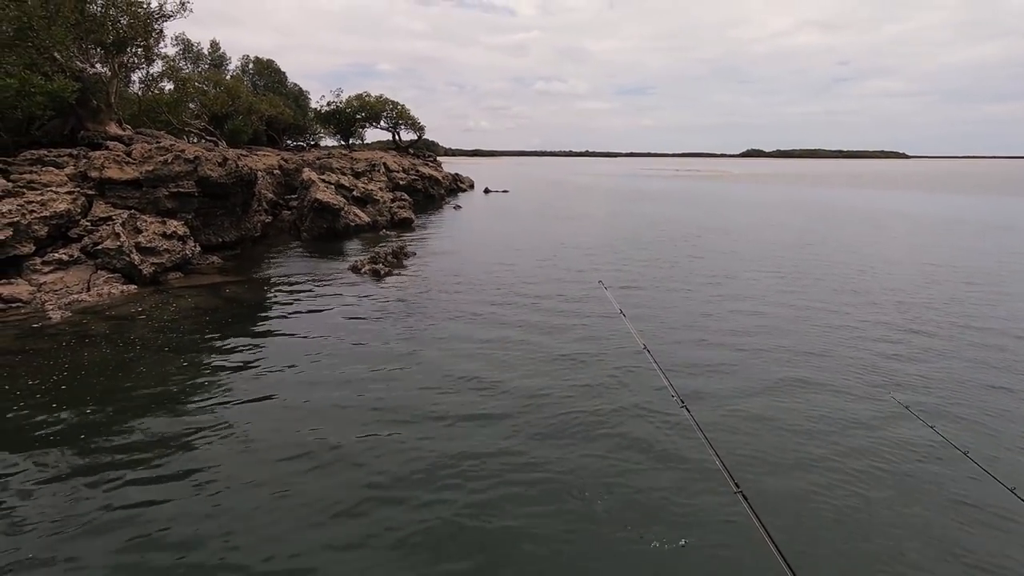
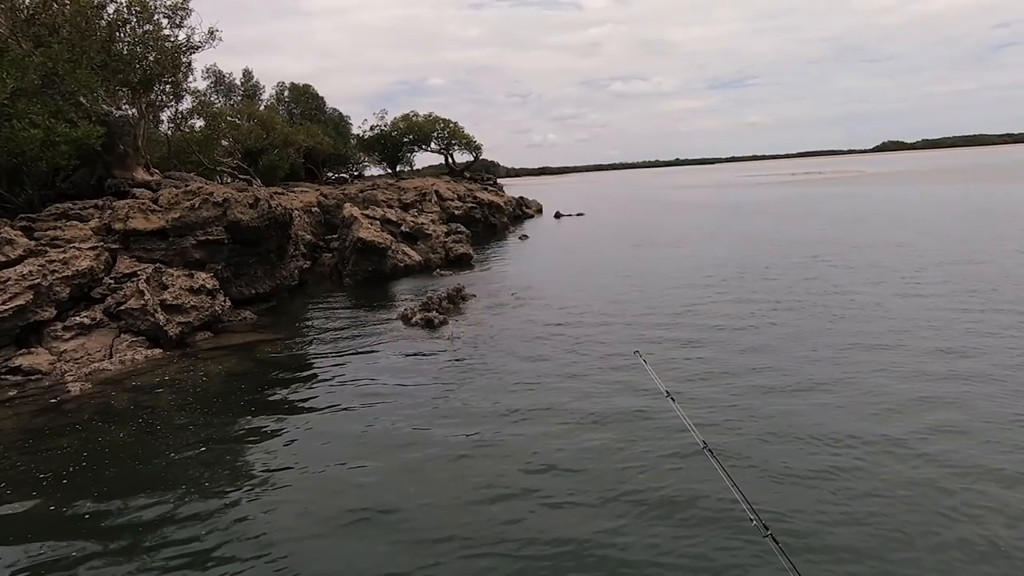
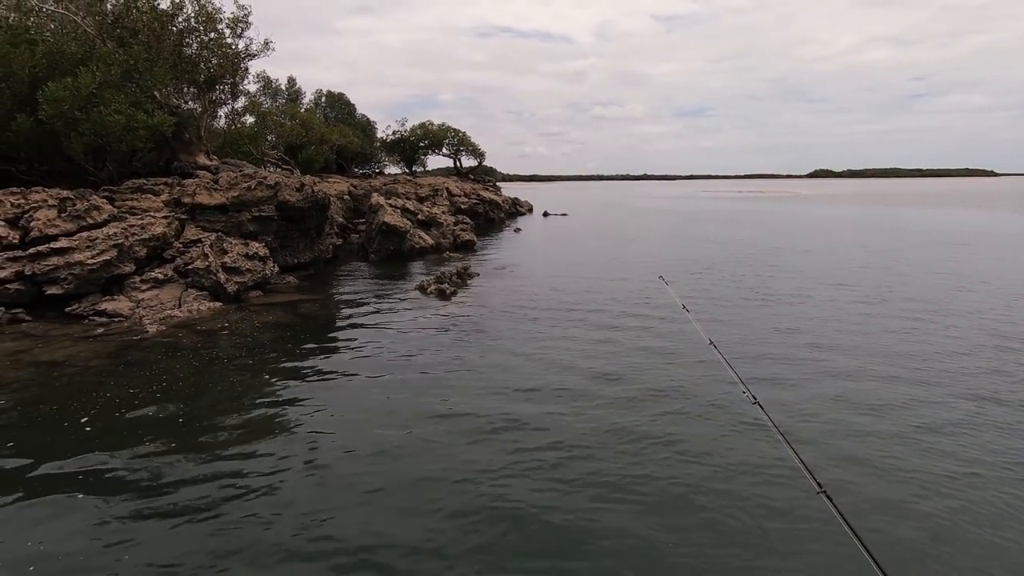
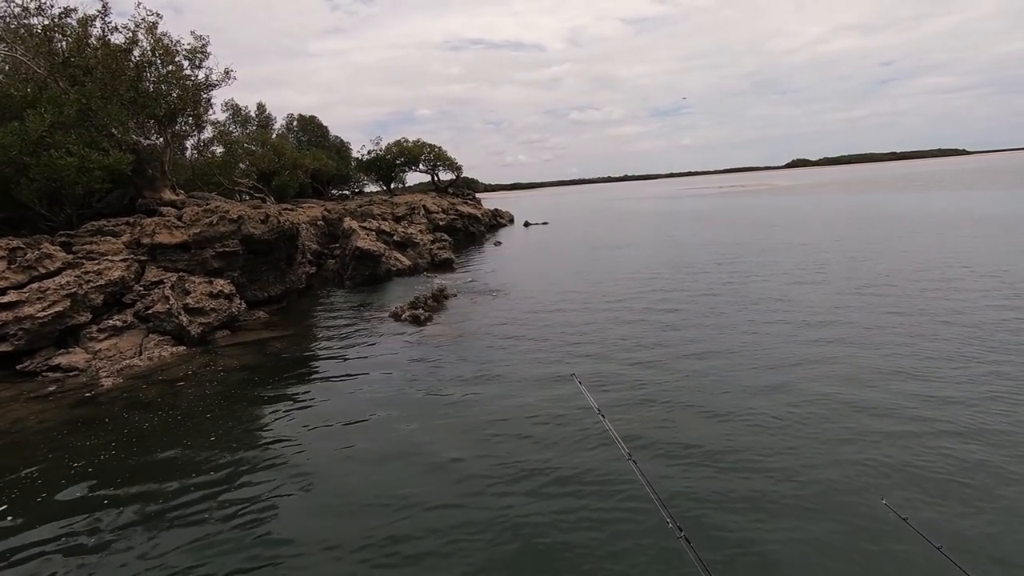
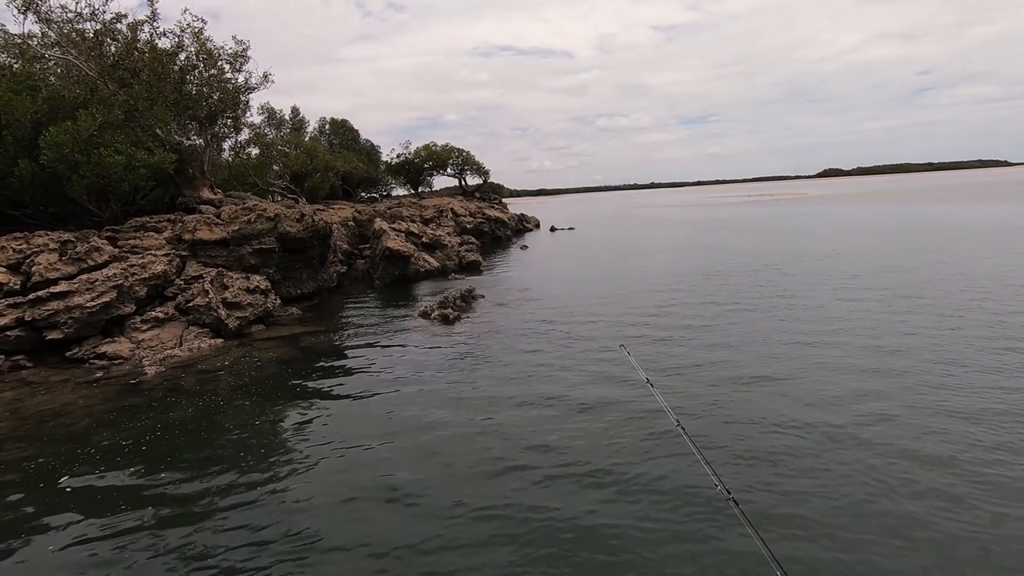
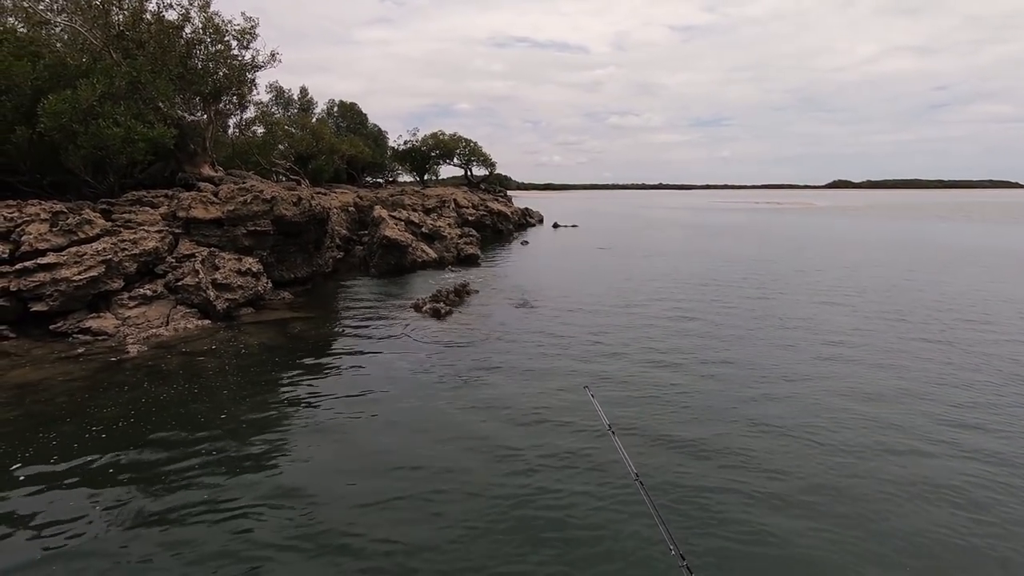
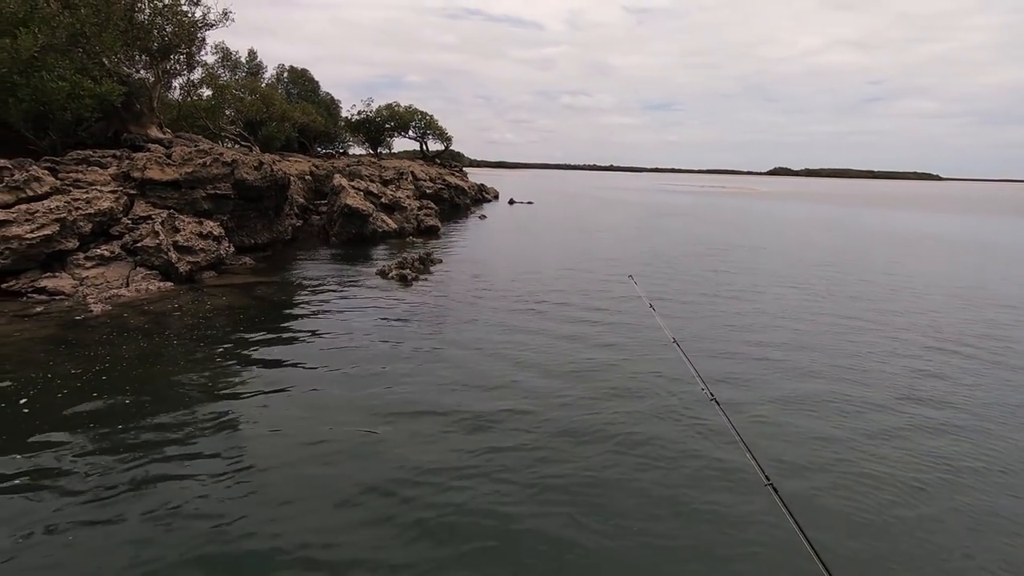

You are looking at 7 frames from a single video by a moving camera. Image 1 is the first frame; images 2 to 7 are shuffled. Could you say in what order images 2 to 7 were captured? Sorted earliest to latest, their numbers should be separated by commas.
7, 3, 5, 4, 6, 2
